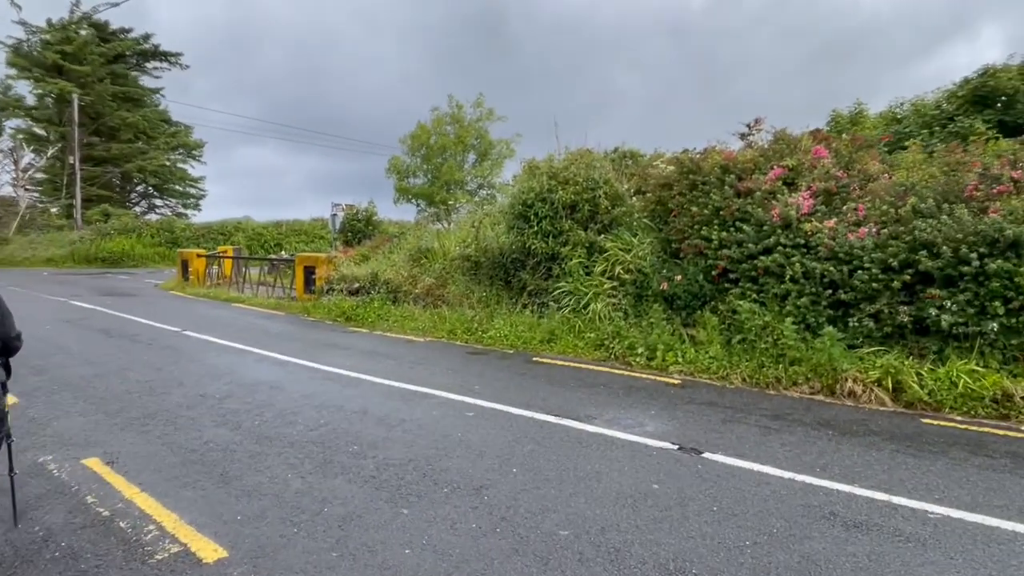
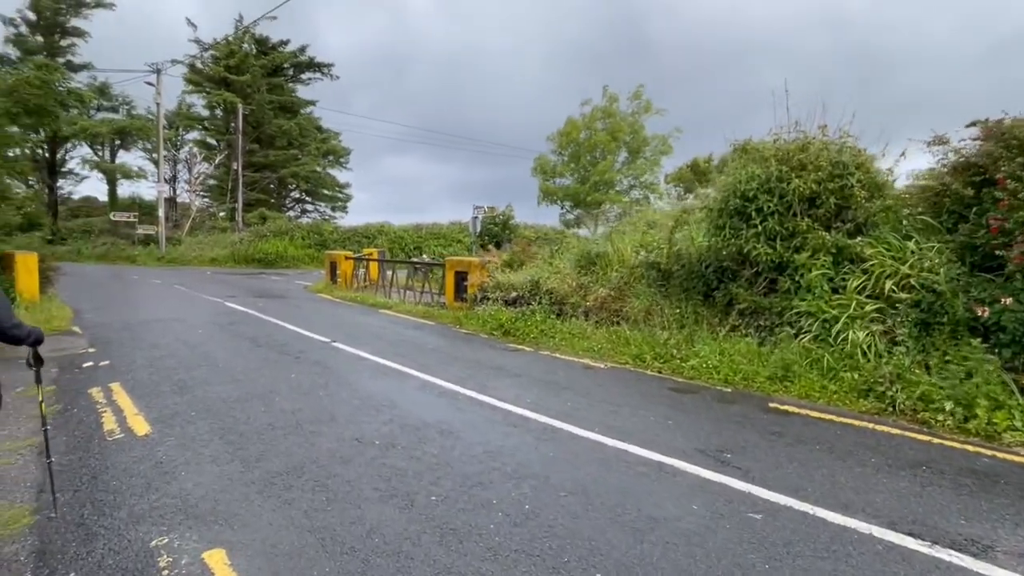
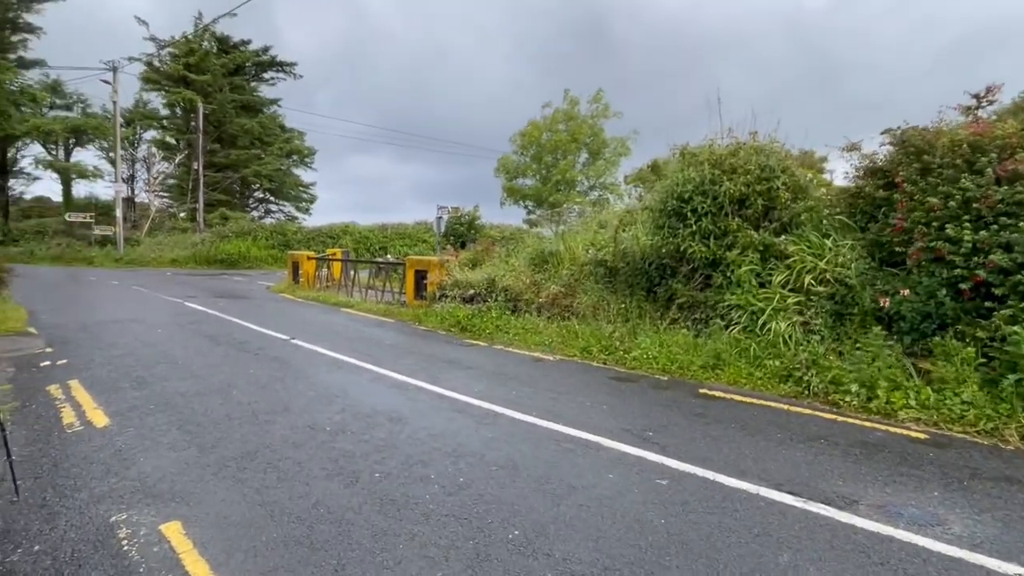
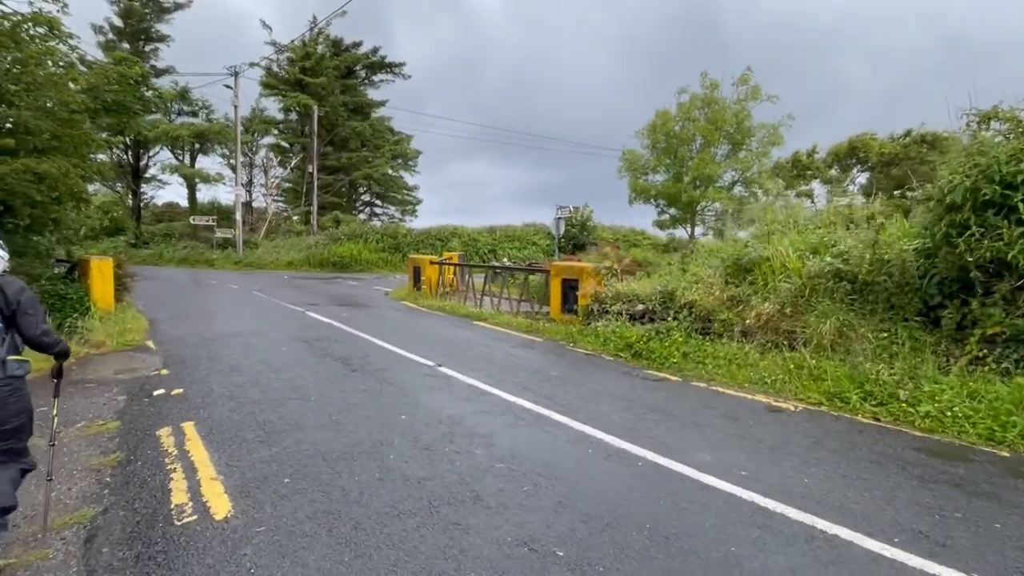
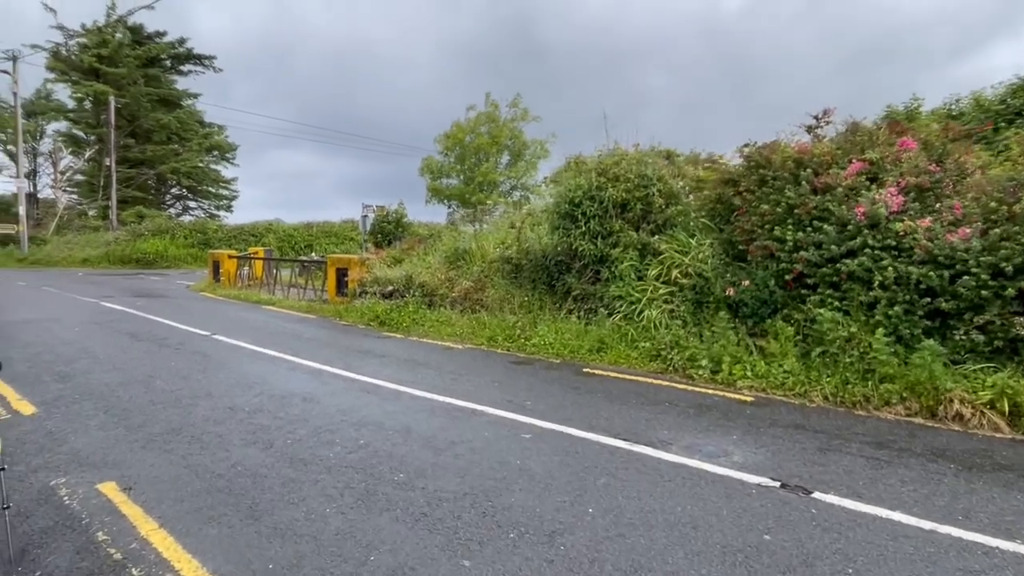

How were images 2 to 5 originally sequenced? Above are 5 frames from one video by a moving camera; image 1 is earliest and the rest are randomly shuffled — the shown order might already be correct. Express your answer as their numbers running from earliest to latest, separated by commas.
5, 3, 2, 4
